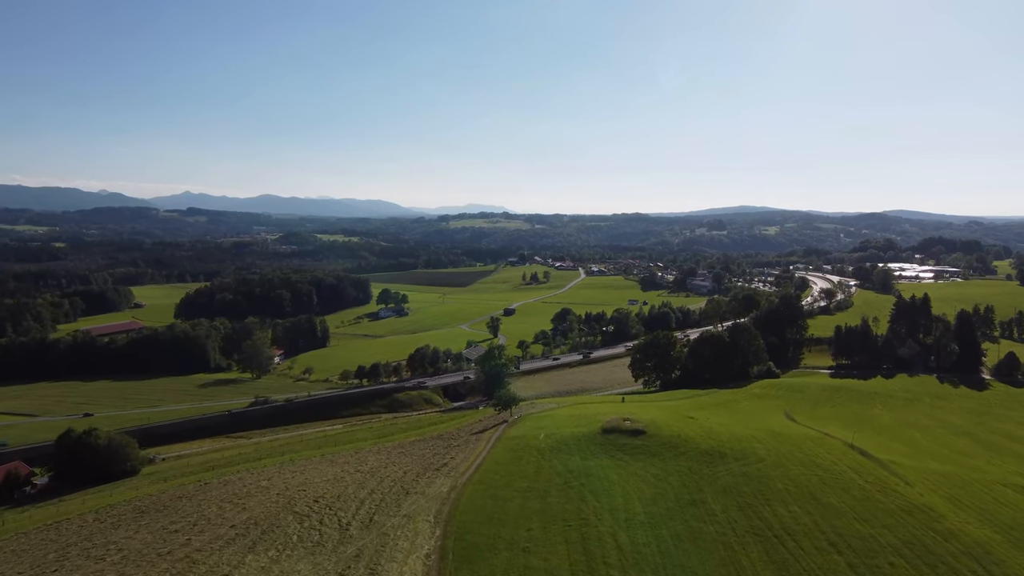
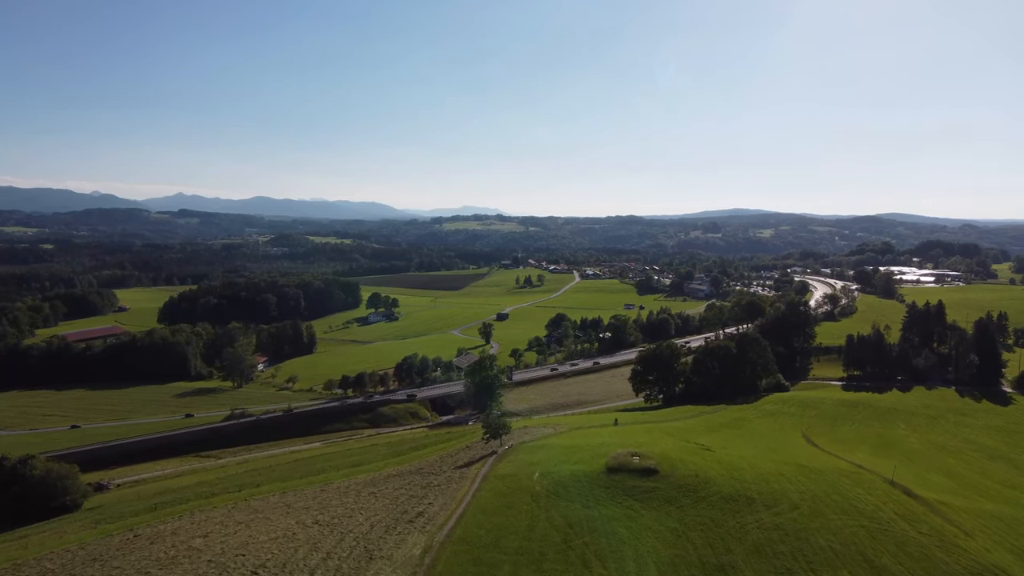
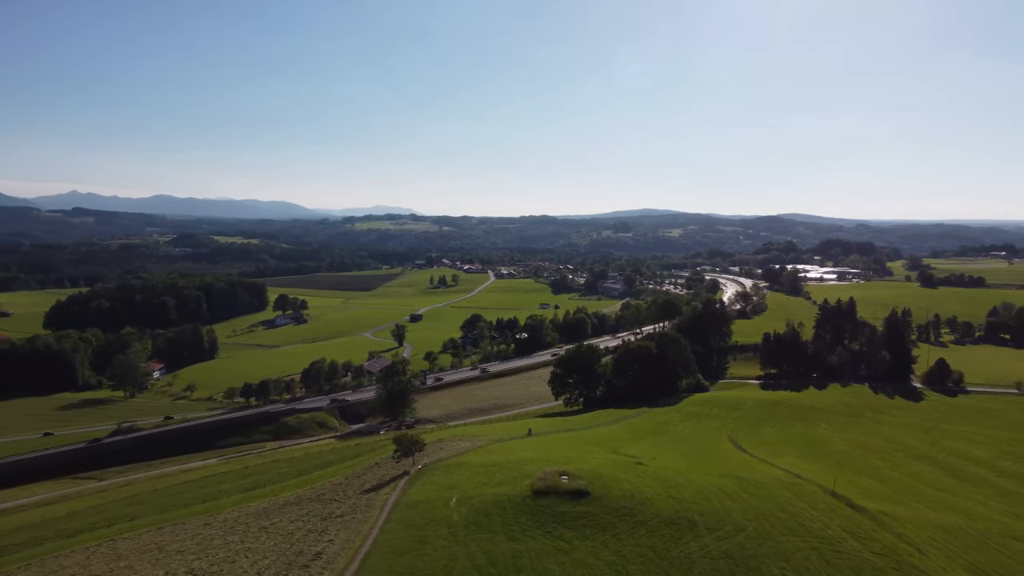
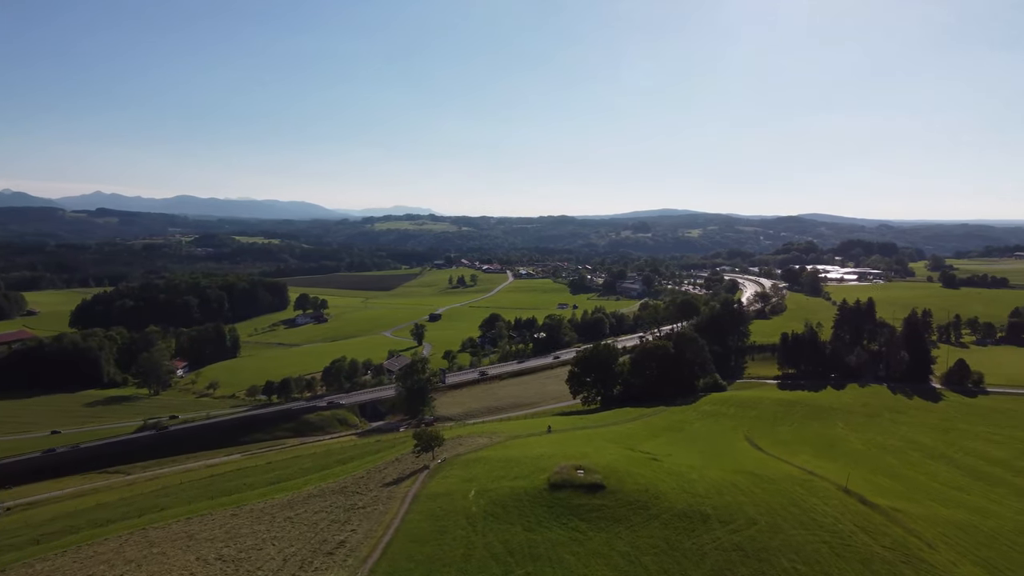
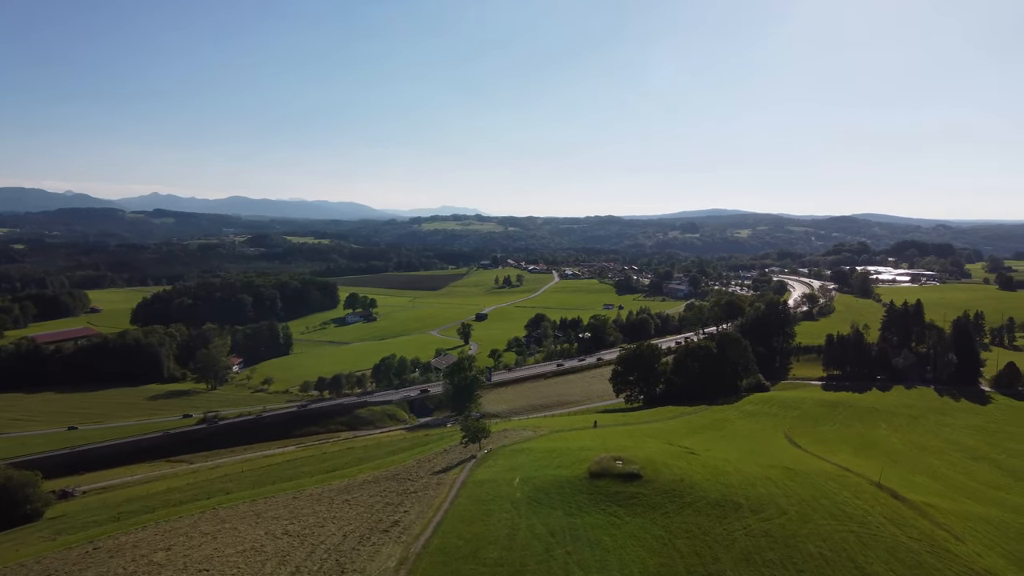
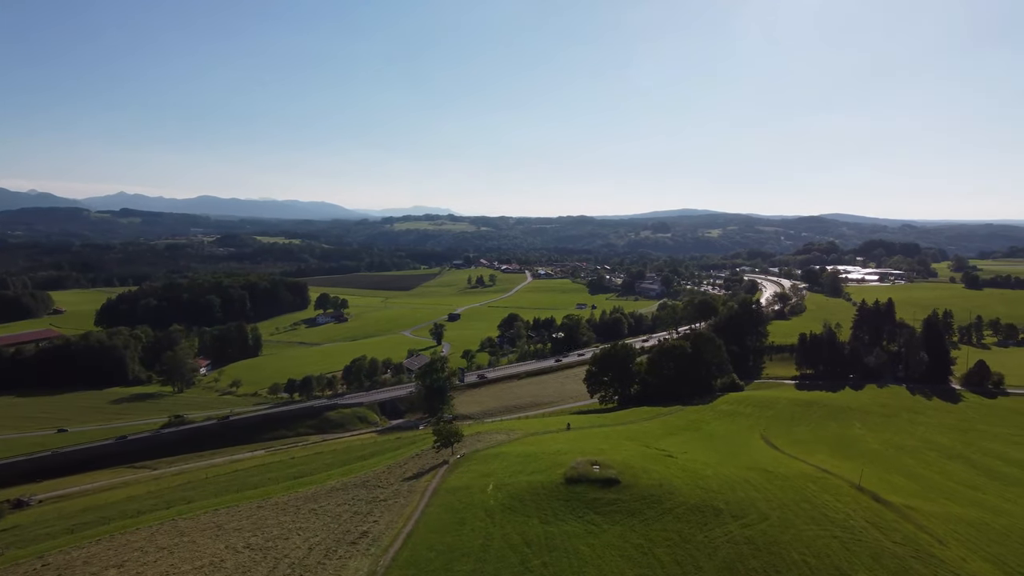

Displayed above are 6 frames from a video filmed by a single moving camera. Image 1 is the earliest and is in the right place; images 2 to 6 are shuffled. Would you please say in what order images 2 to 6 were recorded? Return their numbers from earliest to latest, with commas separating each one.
2, 5, 6, 4, 3
